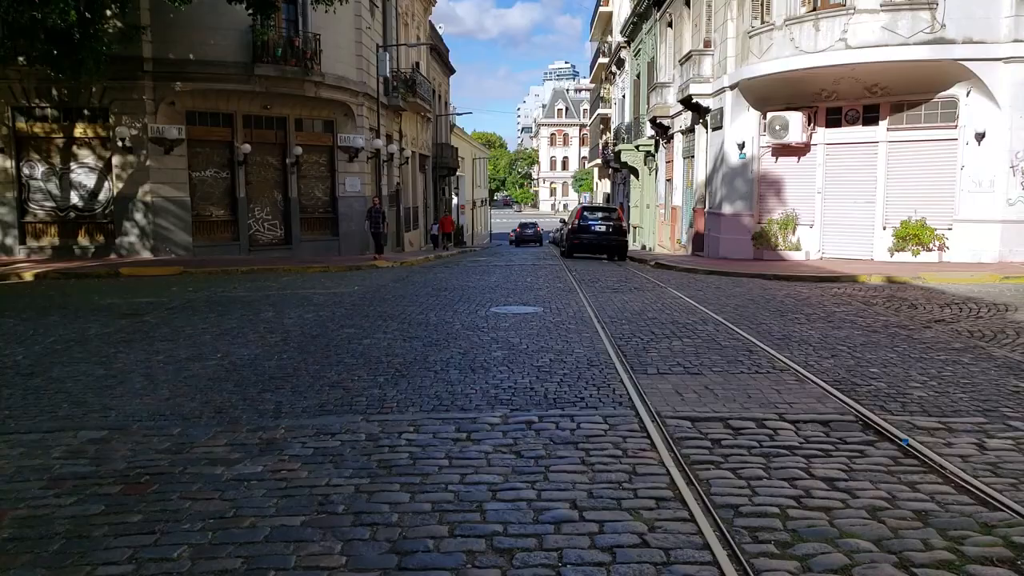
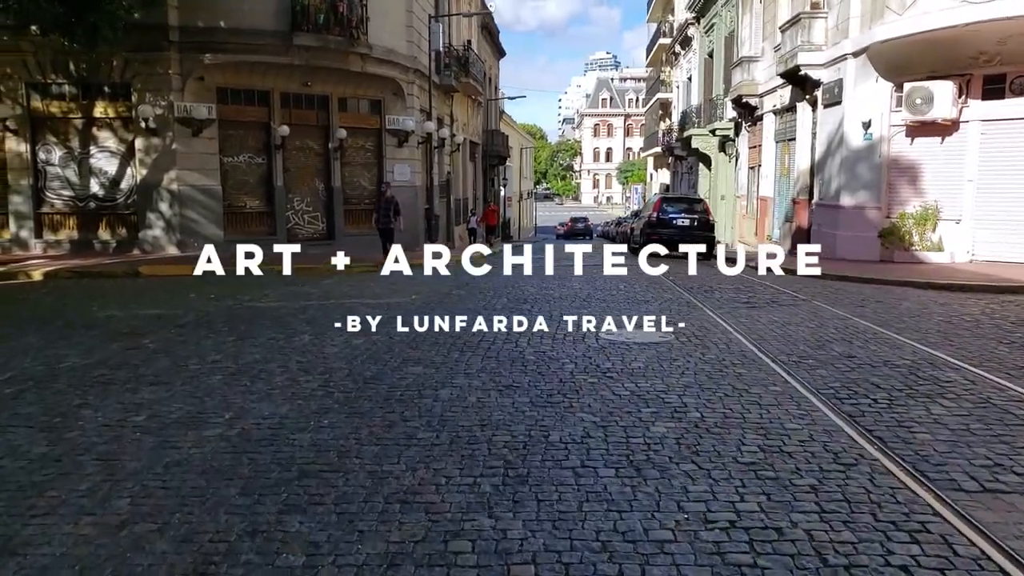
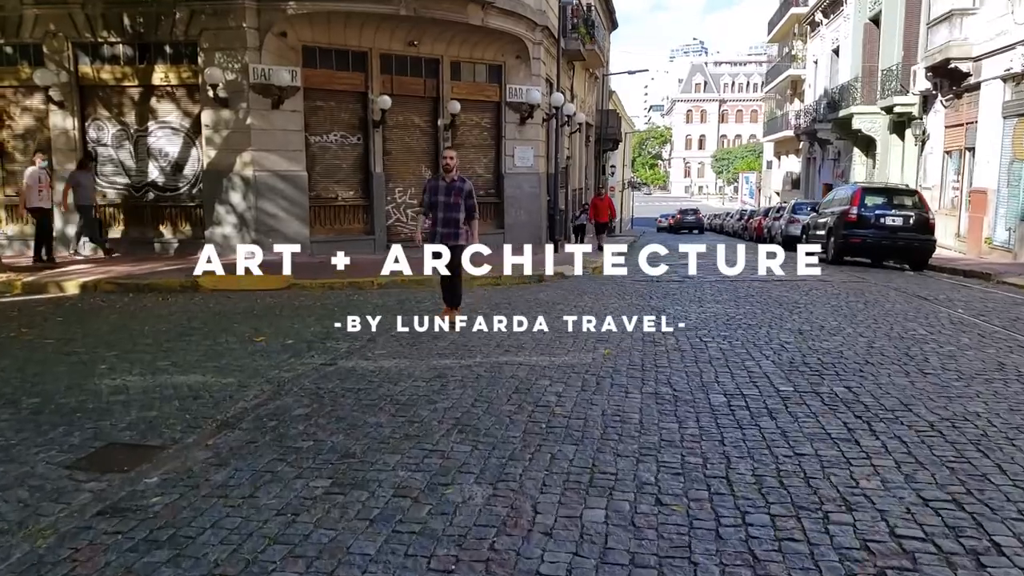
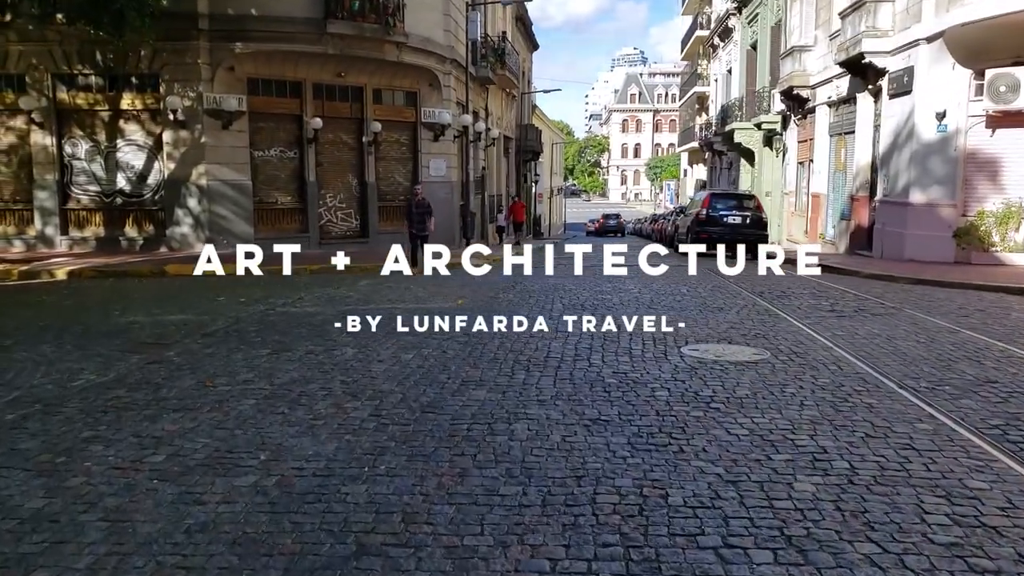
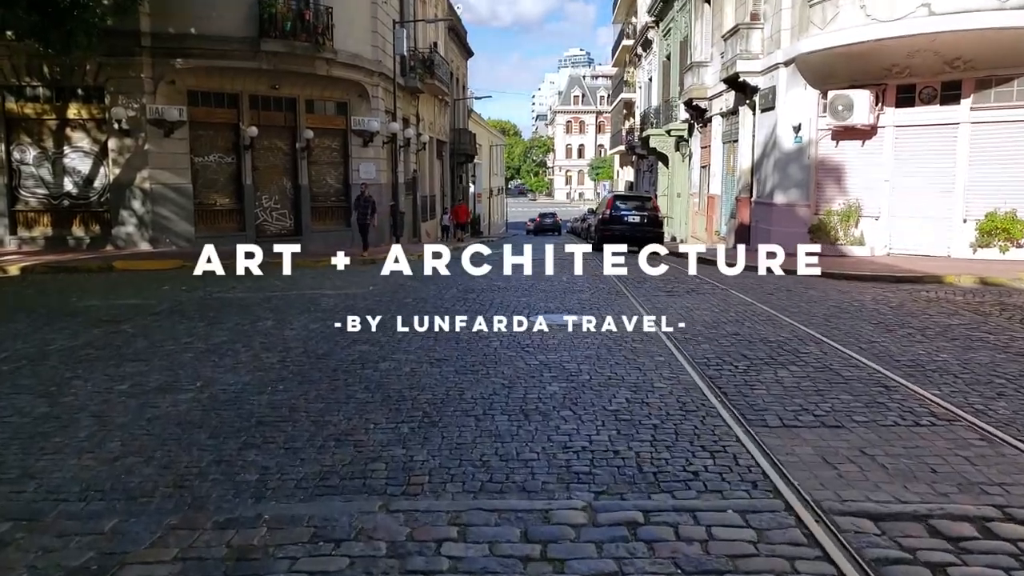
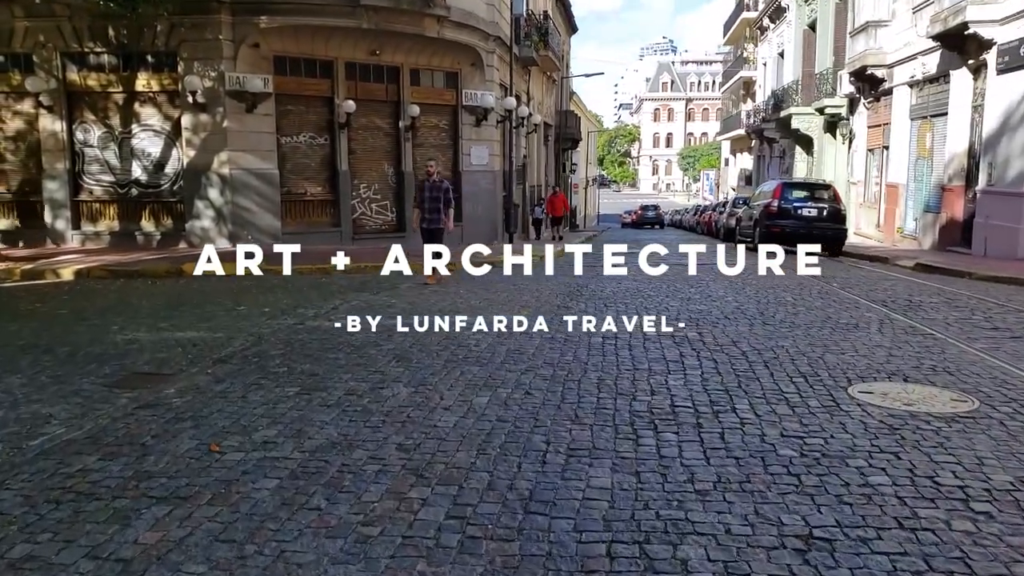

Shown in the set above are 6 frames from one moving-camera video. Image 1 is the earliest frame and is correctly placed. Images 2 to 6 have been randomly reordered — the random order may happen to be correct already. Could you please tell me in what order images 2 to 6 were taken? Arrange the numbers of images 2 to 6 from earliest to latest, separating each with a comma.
5, 2, 4, 6, 3
